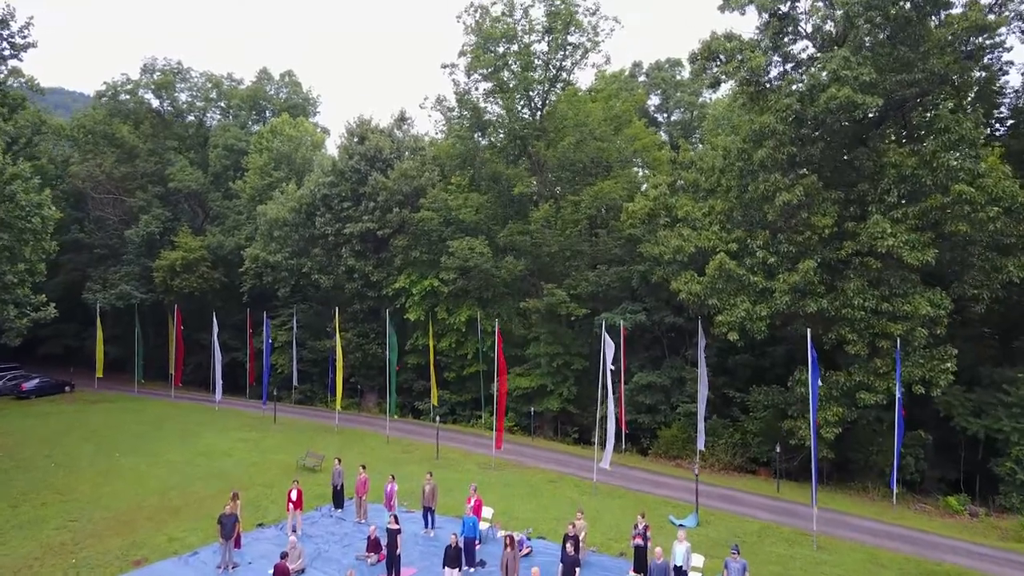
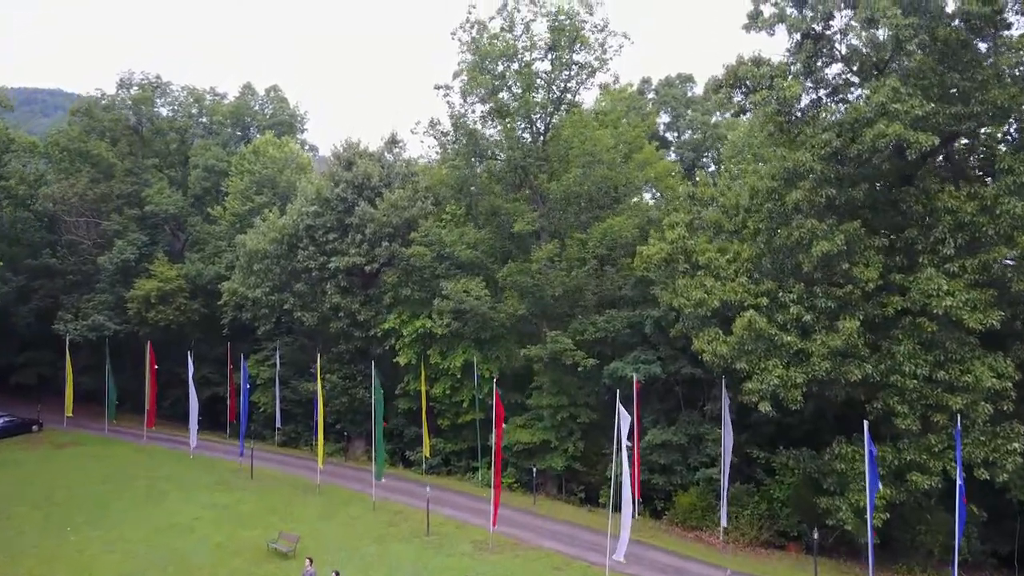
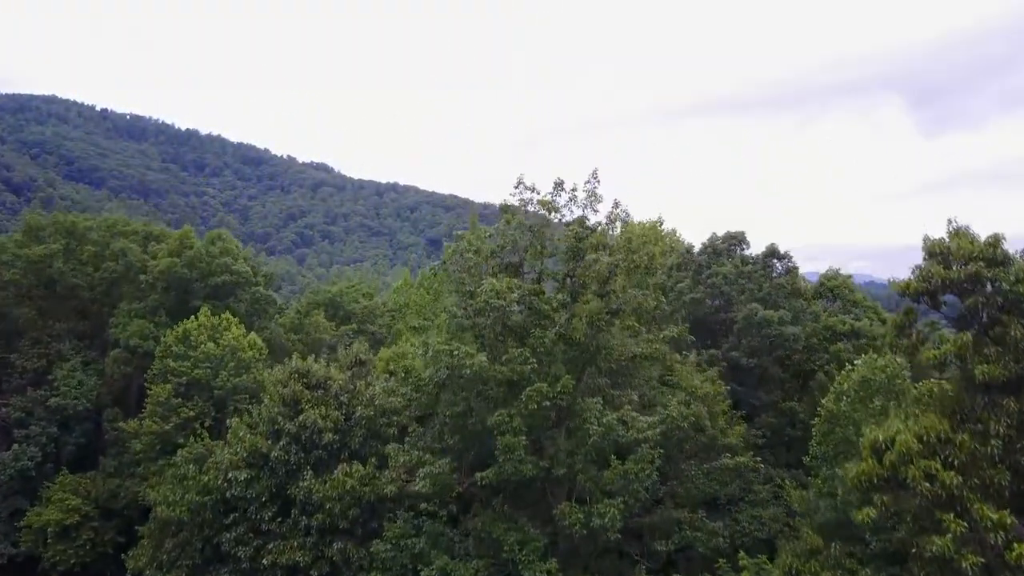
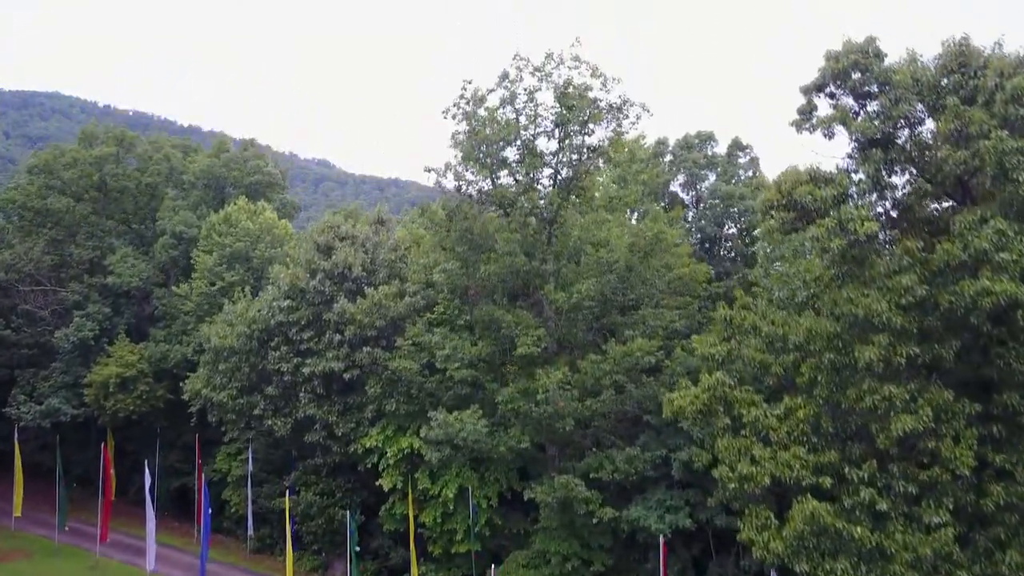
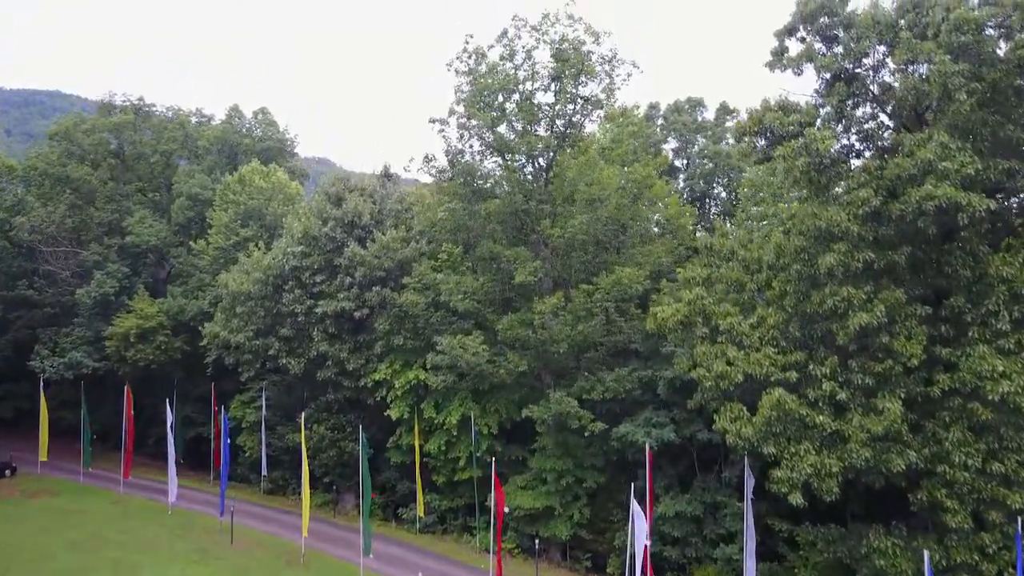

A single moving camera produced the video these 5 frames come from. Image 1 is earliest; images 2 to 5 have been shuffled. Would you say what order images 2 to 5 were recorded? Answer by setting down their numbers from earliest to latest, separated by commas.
2, 5, 4, 3
